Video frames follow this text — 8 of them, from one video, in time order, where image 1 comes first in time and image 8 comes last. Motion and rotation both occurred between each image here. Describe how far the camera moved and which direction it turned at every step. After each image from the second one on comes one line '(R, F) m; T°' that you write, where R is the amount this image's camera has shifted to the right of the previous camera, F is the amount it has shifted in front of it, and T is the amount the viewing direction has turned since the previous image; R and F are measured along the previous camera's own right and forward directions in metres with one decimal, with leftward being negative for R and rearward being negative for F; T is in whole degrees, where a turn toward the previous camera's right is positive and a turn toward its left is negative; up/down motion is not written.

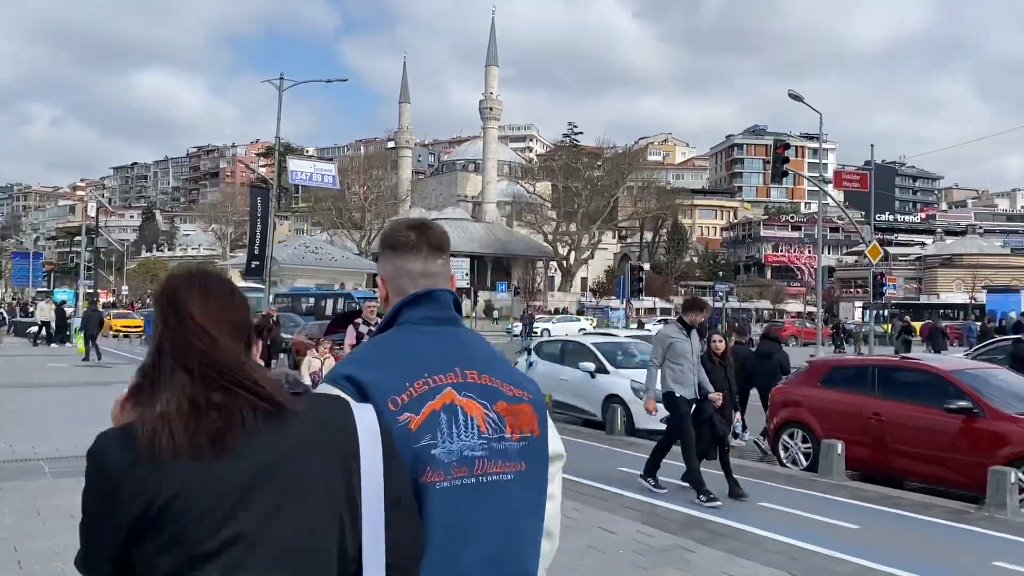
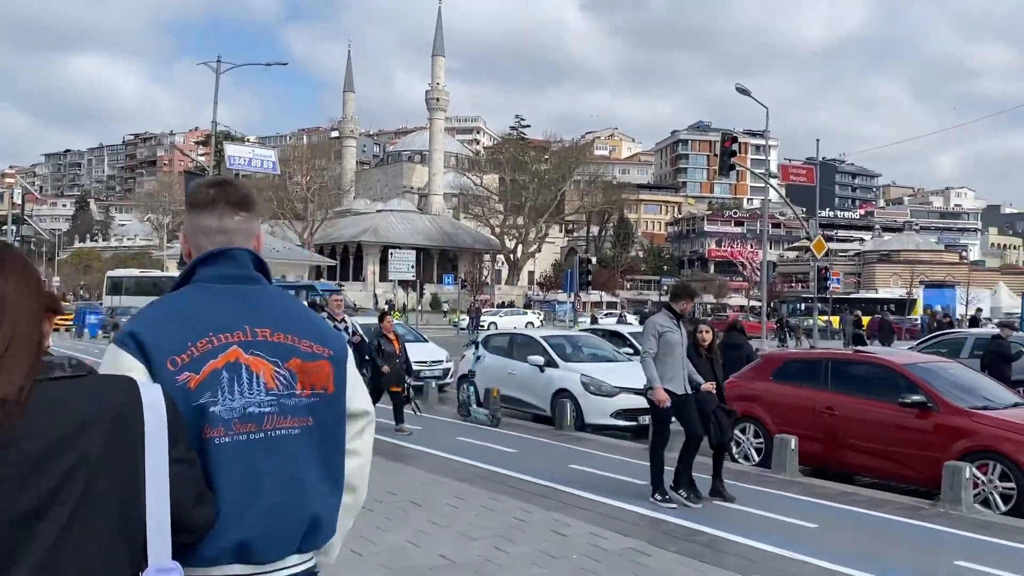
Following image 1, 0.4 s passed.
(0.0, +0.4) m; +4°
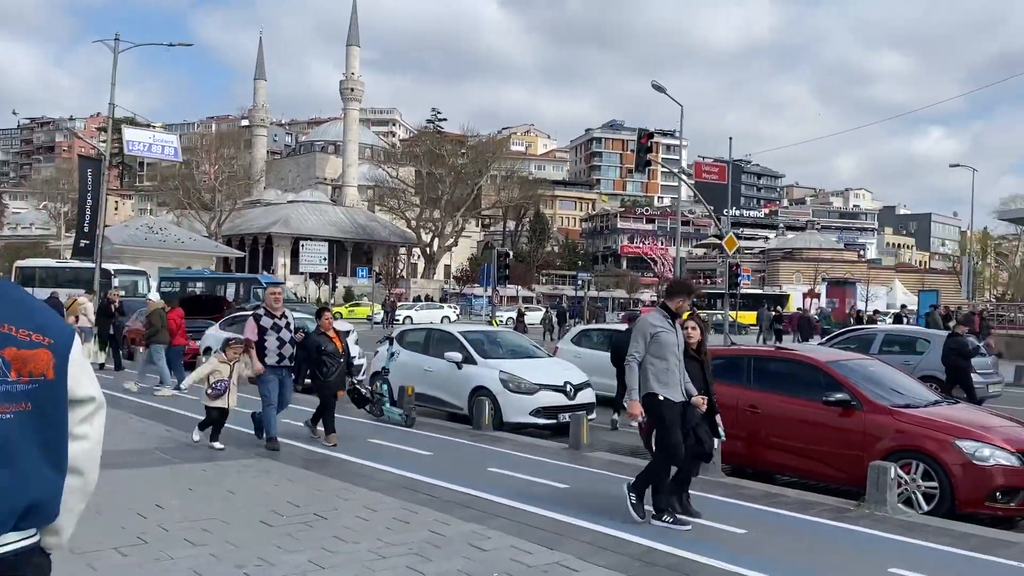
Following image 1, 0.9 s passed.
(0.0, +0.5) m; +6°
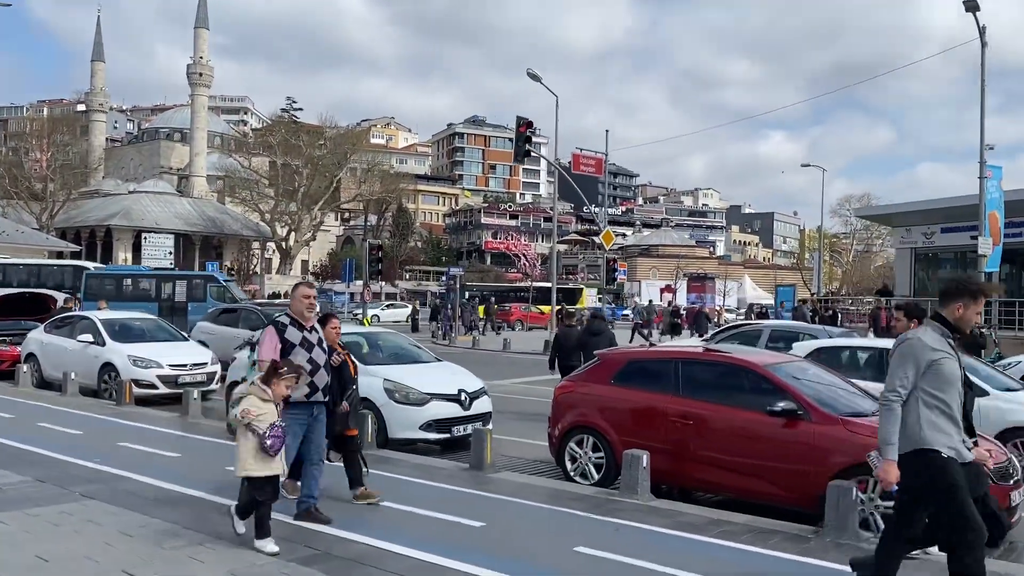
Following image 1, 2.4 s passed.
(-0.3, +1.5) m; +9°
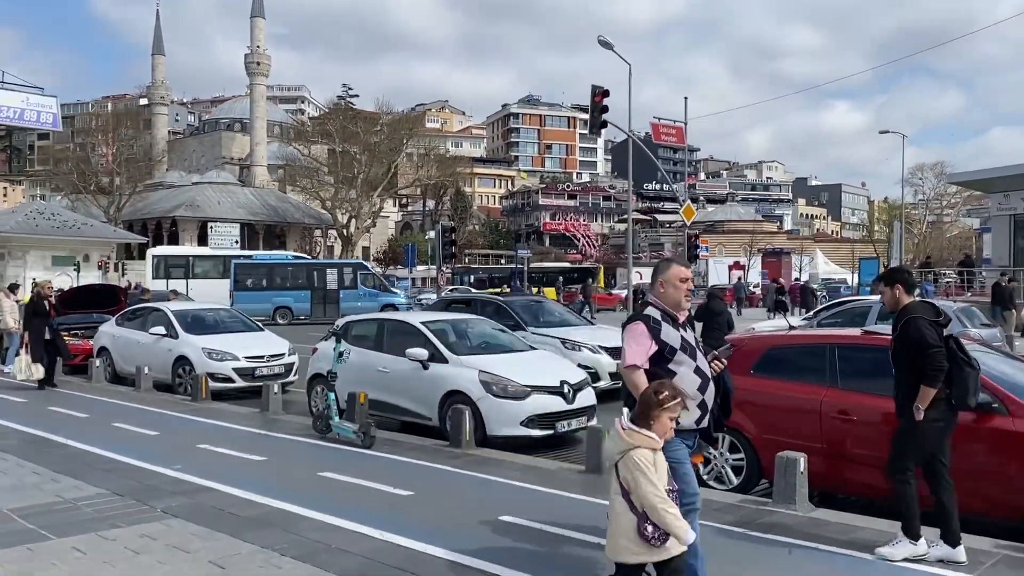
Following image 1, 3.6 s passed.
(-0.6, +1.1) m; -4°
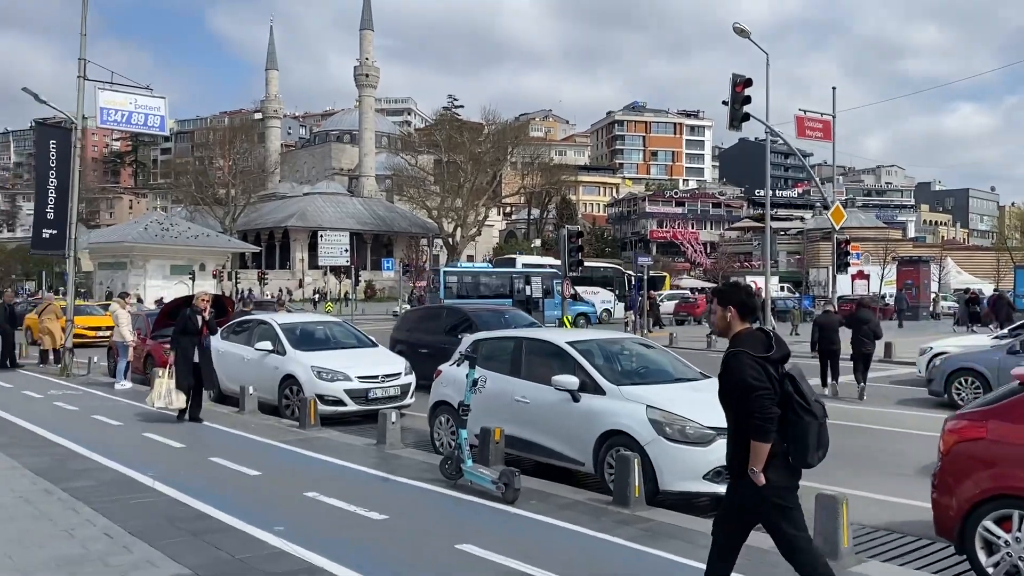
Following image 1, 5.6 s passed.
(-0.7, +1.9) m; -7°
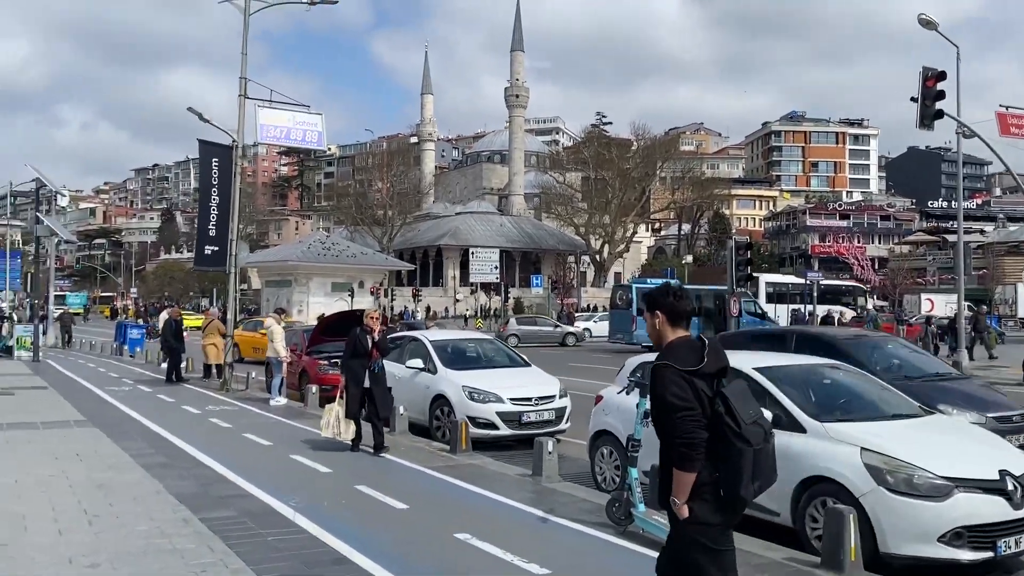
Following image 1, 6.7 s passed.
(-0.2, +1.0) m; -10°
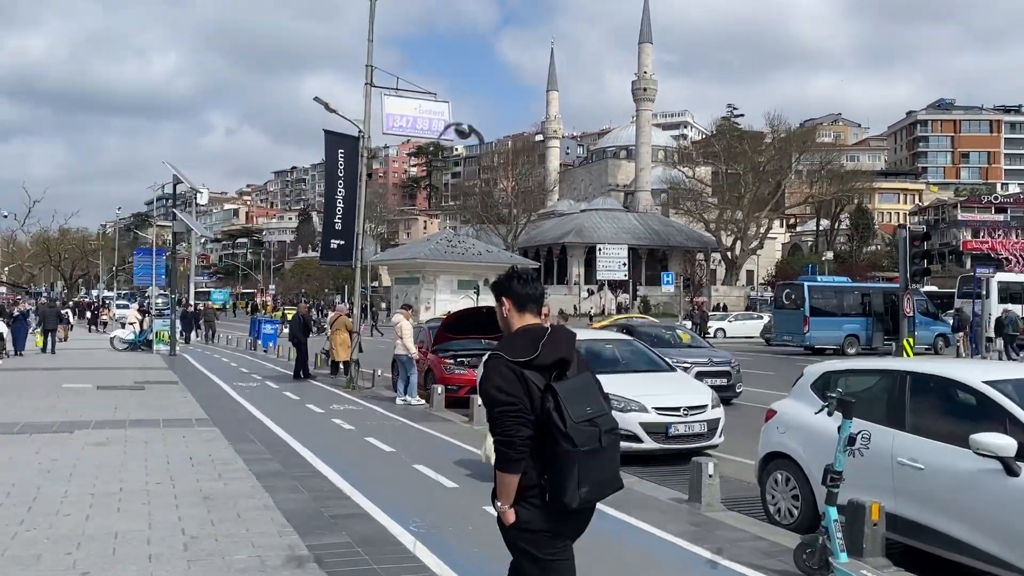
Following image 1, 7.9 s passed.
(-0.3, +1.2) m; -8°
